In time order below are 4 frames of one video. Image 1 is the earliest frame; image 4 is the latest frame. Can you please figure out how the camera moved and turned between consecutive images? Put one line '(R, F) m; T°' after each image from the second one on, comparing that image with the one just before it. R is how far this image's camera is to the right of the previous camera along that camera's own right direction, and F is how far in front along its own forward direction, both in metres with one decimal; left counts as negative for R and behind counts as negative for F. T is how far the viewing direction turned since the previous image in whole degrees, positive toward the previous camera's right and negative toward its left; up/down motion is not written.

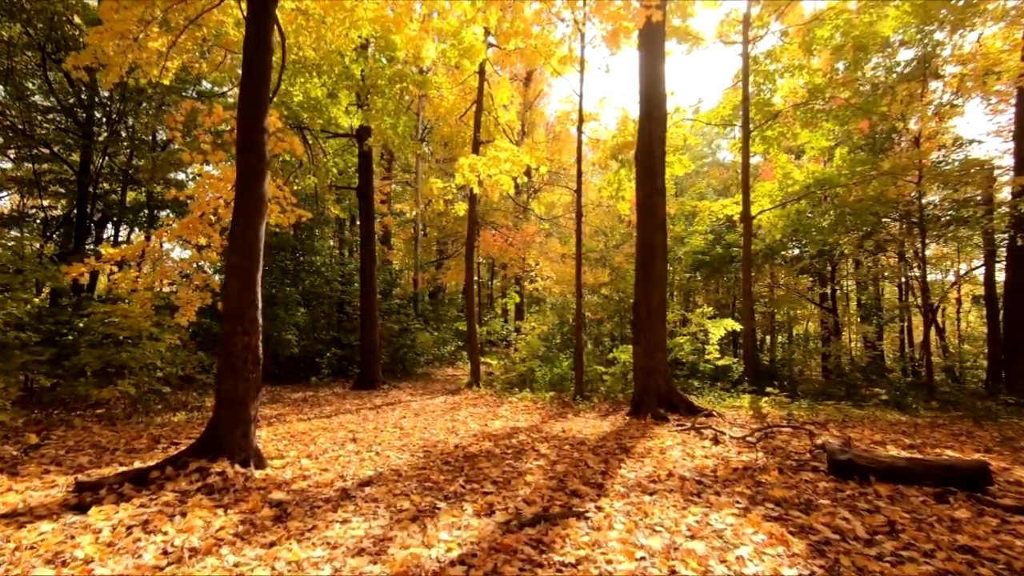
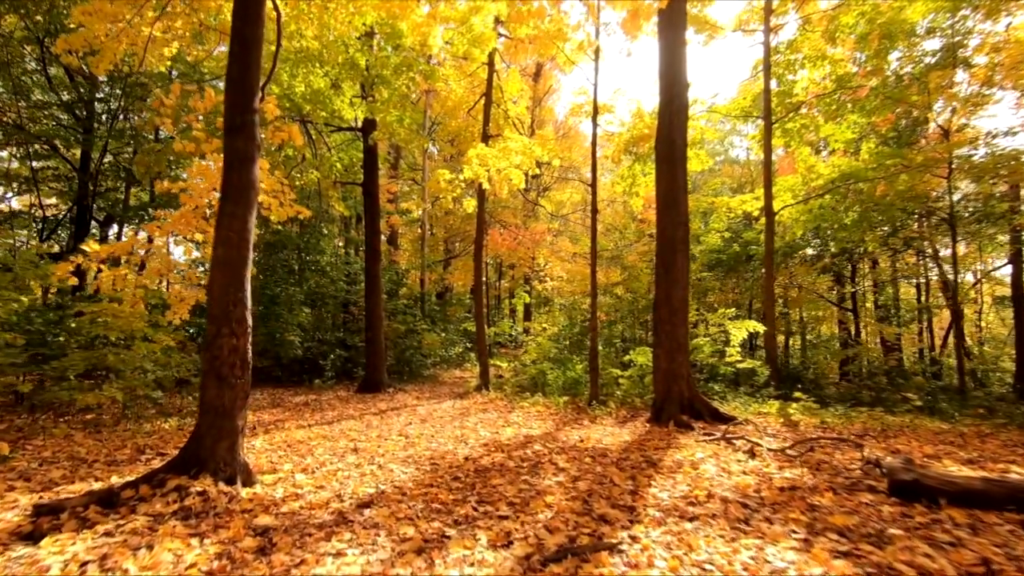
(-0.1, +0.5) m; -1°
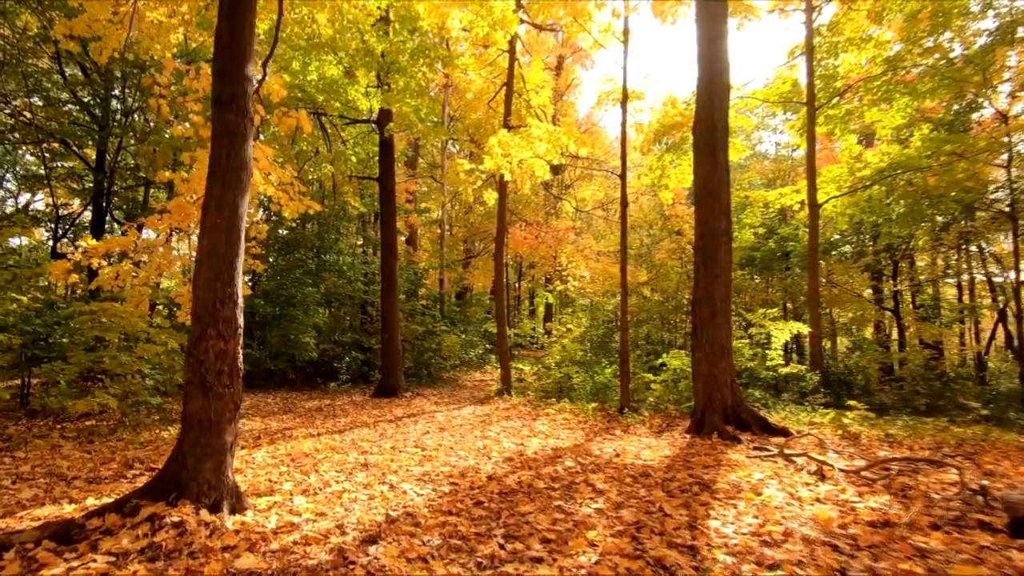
(-0.1, +0.6) m; -2°
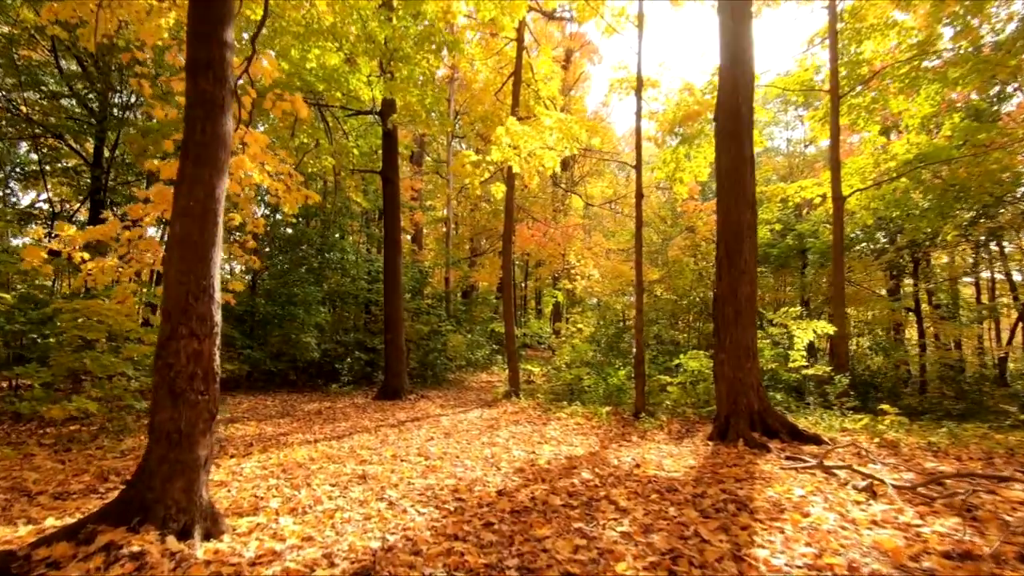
(-0.1, +0.4) m; -1°
